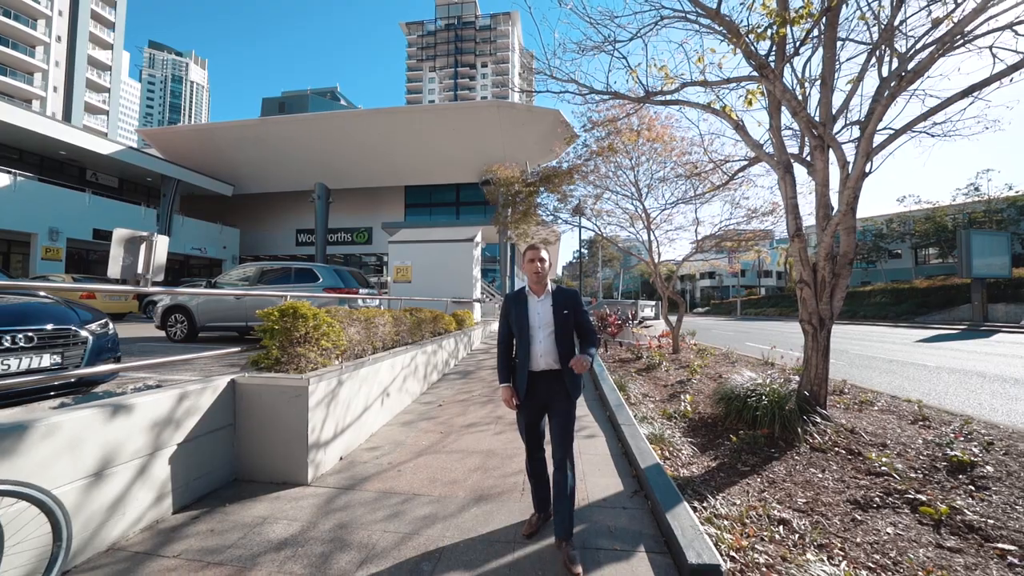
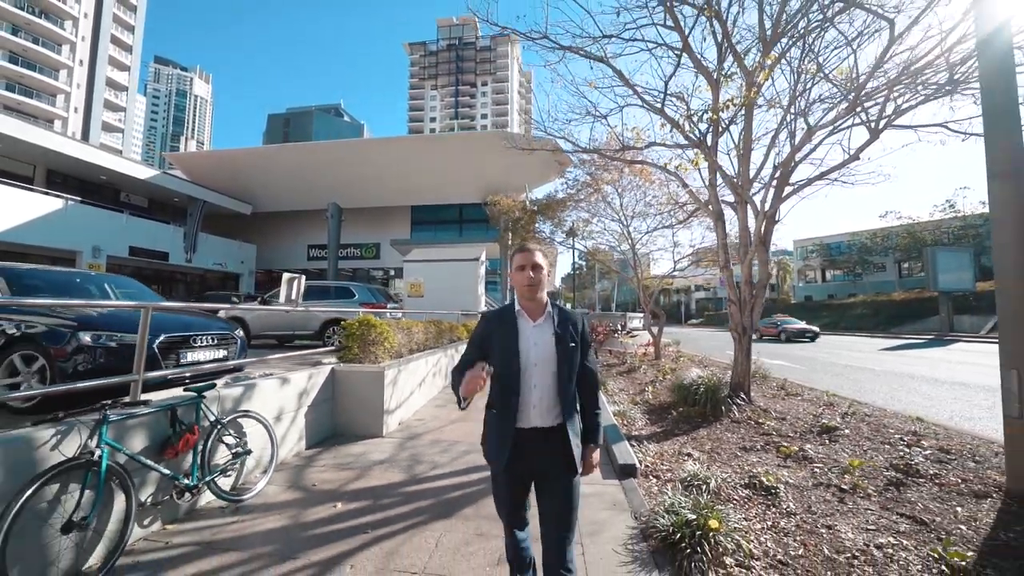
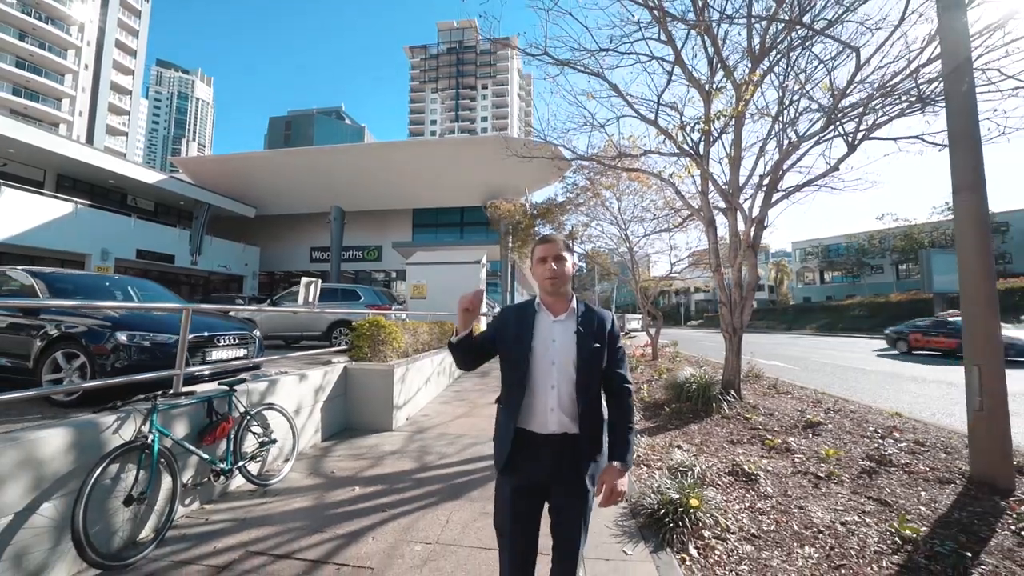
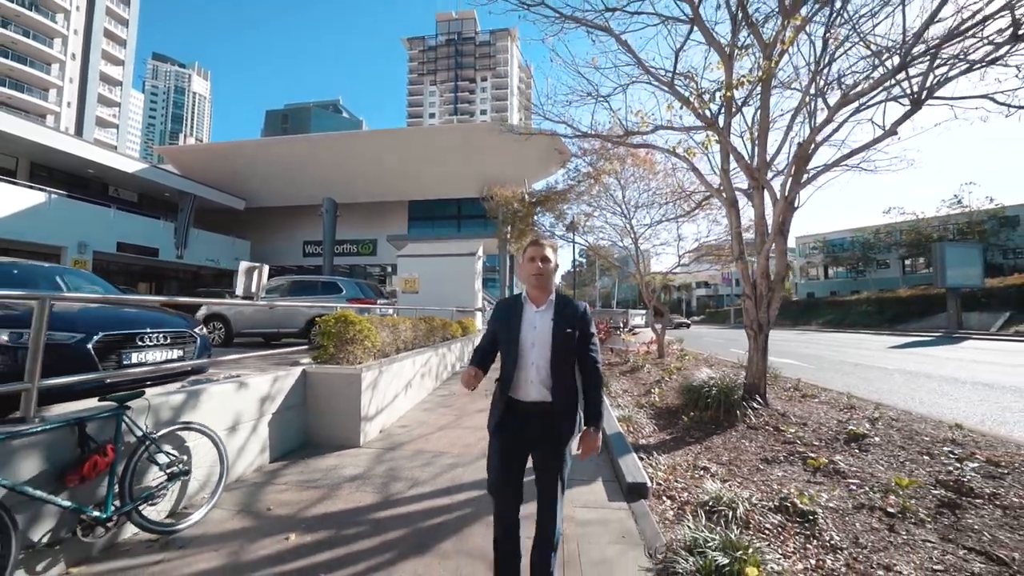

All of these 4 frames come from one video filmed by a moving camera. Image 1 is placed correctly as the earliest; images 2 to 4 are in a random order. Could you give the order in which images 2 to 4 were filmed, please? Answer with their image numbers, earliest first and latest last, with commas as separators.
4, 2, 3
